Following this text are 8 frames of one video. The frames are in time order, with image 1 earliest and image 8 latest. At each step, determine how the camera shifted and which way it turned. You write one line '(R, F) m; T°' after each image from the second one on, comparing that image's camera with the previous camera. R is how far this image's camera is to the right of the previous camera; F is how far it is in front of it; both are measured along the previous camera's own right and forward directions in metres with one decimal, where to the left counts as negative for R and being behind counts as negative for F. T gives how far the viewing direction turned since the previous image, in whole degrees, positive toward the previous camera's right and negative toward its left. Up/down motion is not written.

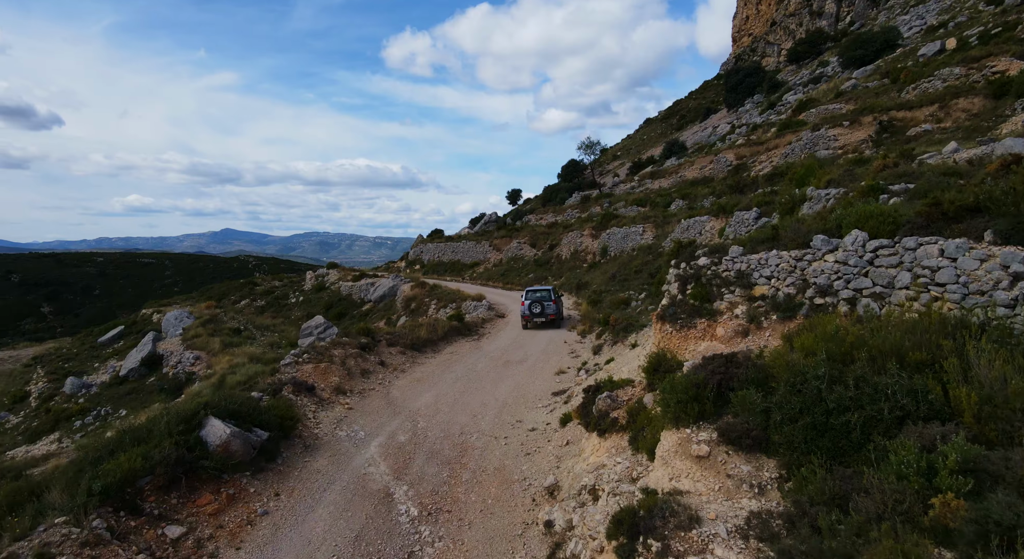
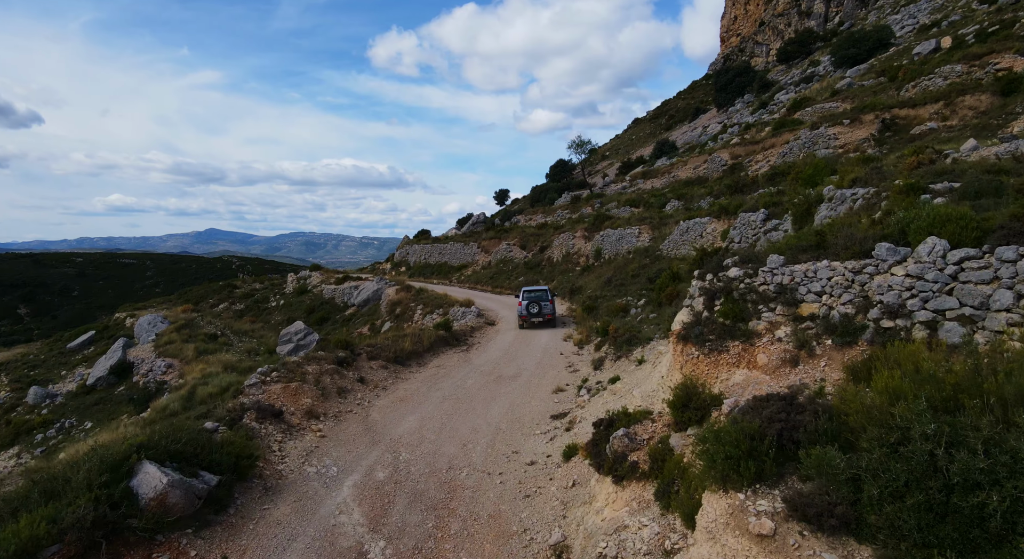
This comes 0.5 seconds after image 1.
(-0.1, +1.4) m; +1°
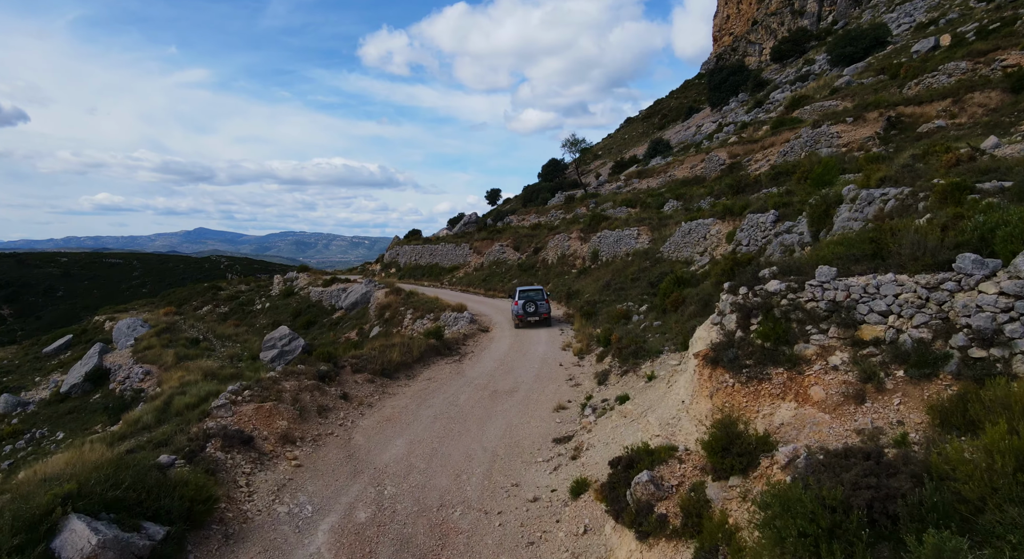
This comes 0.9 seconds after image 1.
(-0.1, +1.2) m; +1°
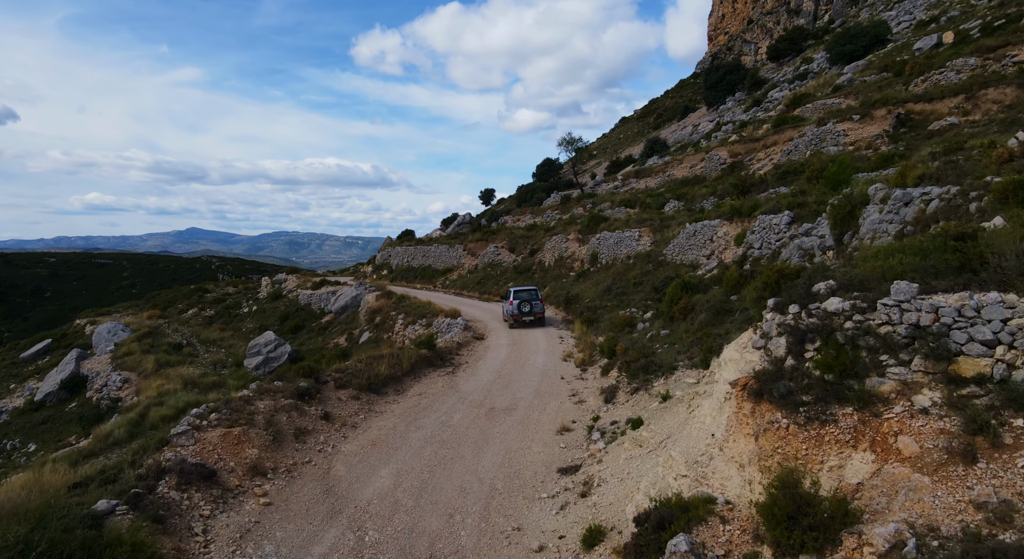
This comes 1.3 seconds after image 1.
(-0.1, +1.2) m; +1°
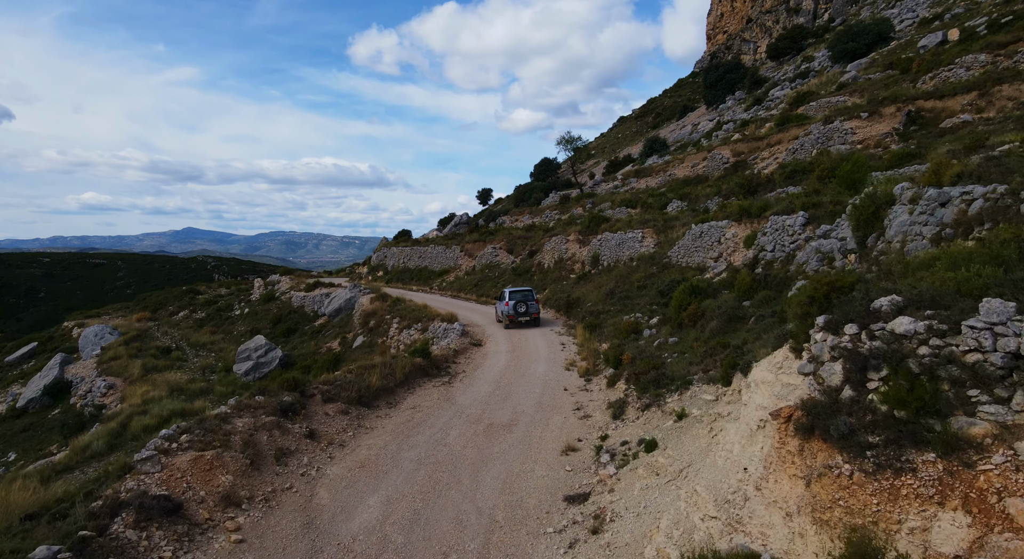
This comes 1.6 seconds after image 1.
(-0.1, +0.9) m; 0°
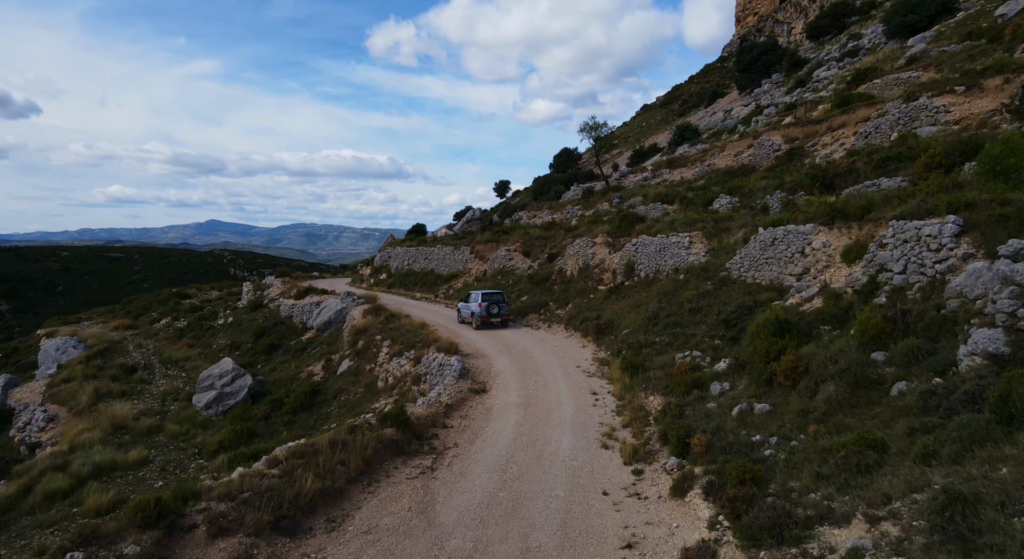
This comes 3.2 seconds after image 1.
(+0.1, +5.1) m; -2°
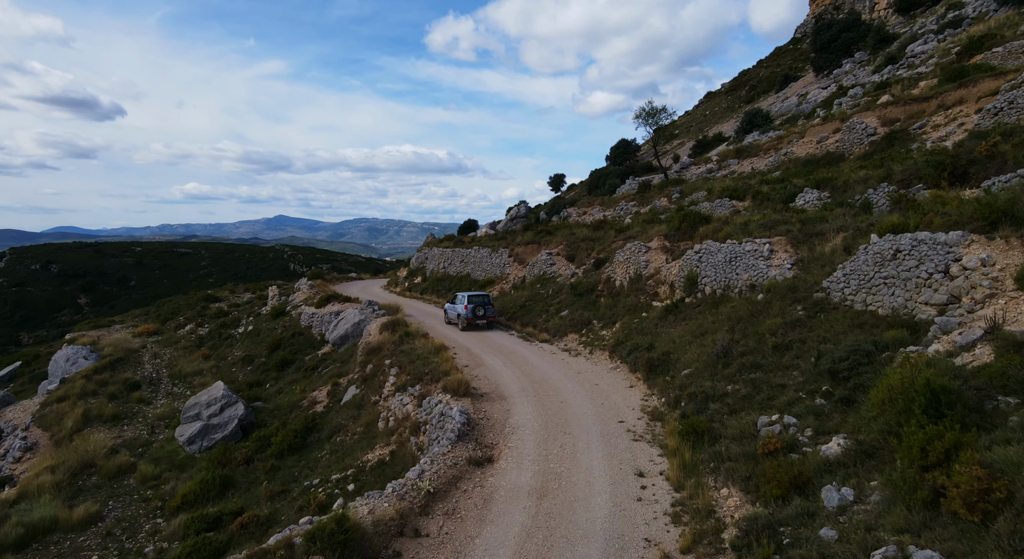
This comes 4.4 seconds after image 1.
(+0.8, +4.2) m; -6°
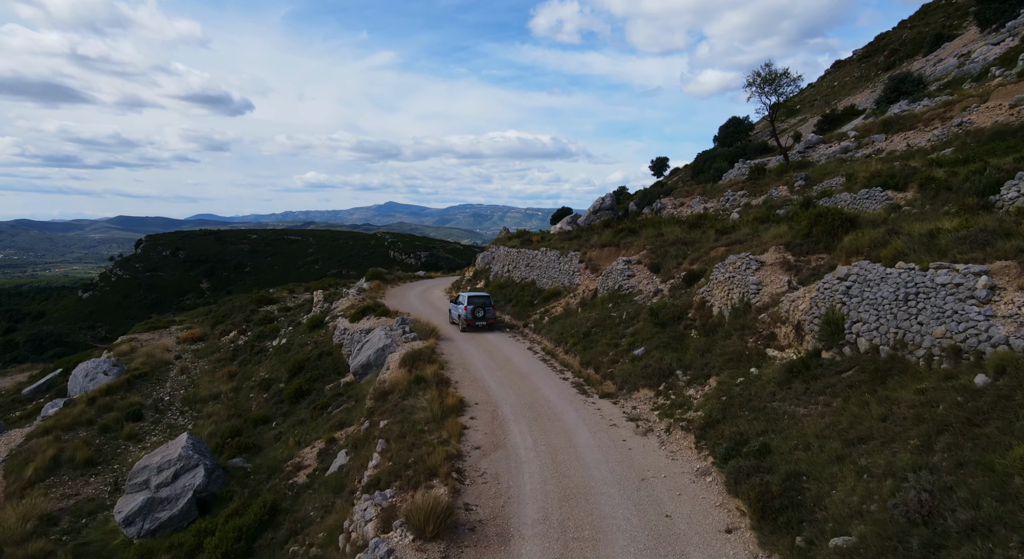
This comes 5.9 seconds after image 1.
(+1.5, +6.5) m; -10°
